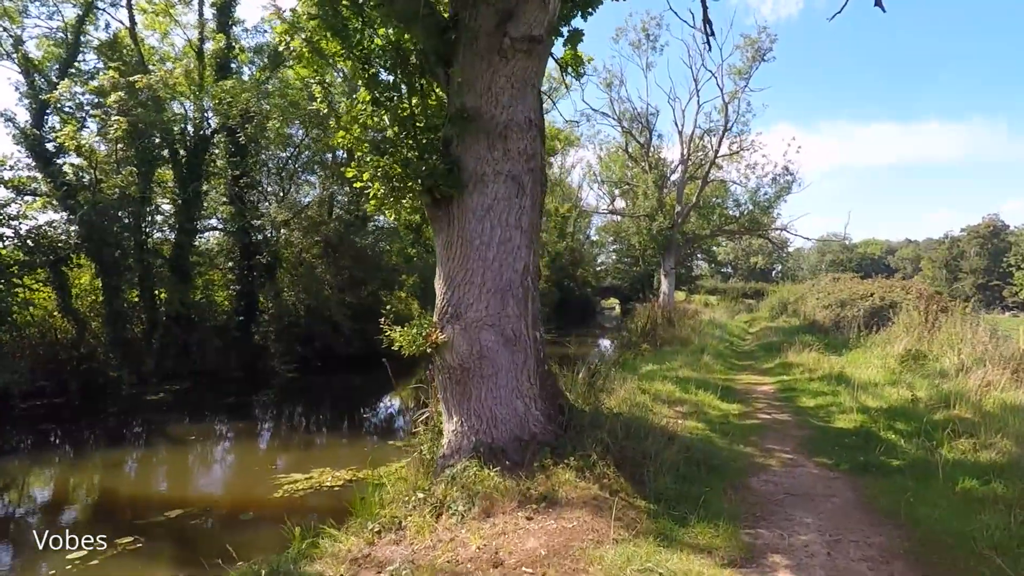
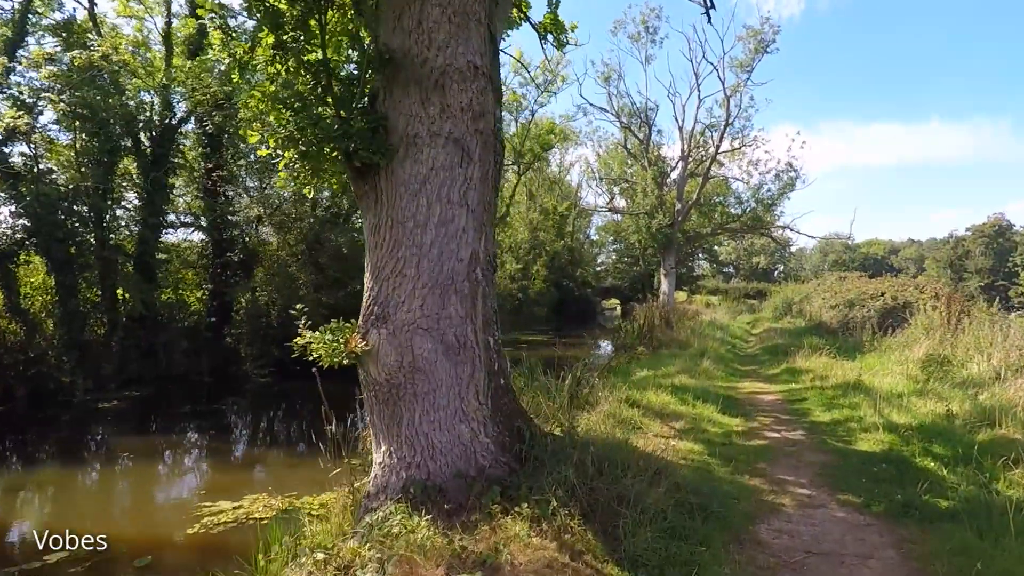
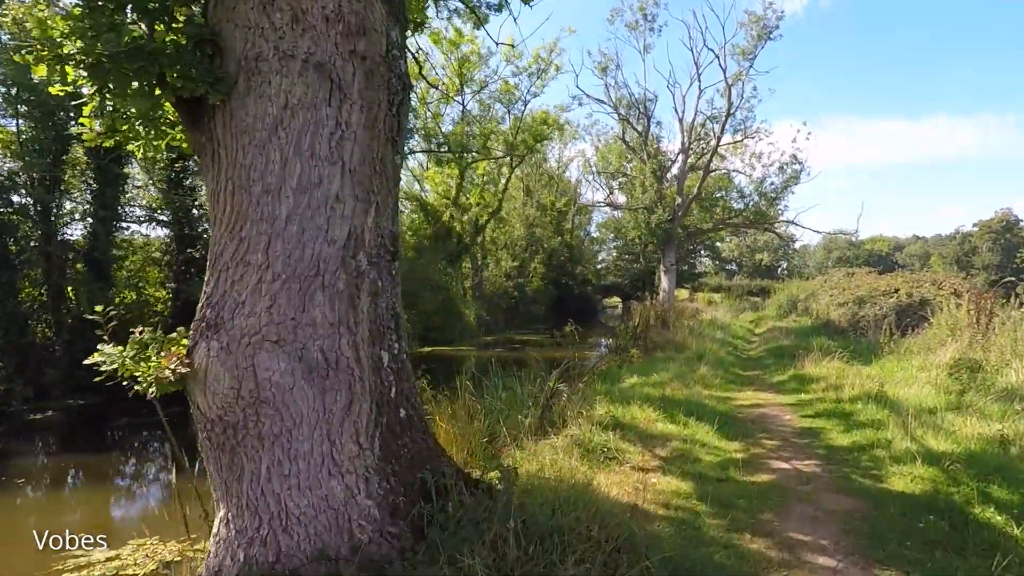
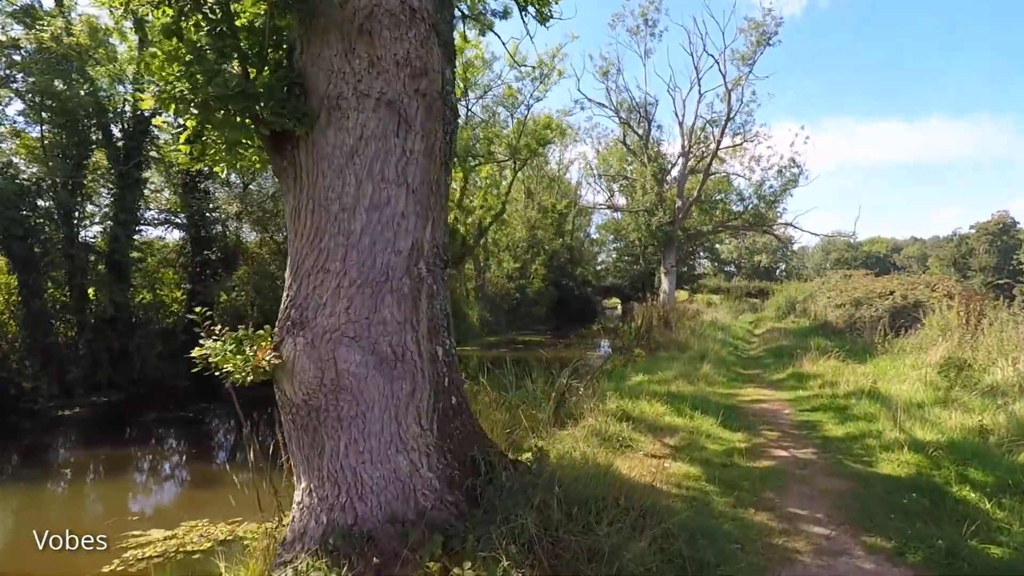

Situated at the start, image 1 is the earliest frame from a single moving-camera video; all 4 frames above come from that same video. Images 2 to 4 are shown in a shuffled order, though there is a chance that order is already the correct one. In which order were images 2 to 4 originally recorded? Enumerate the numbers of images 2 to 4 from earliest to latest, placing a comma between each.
2, 4, 3
